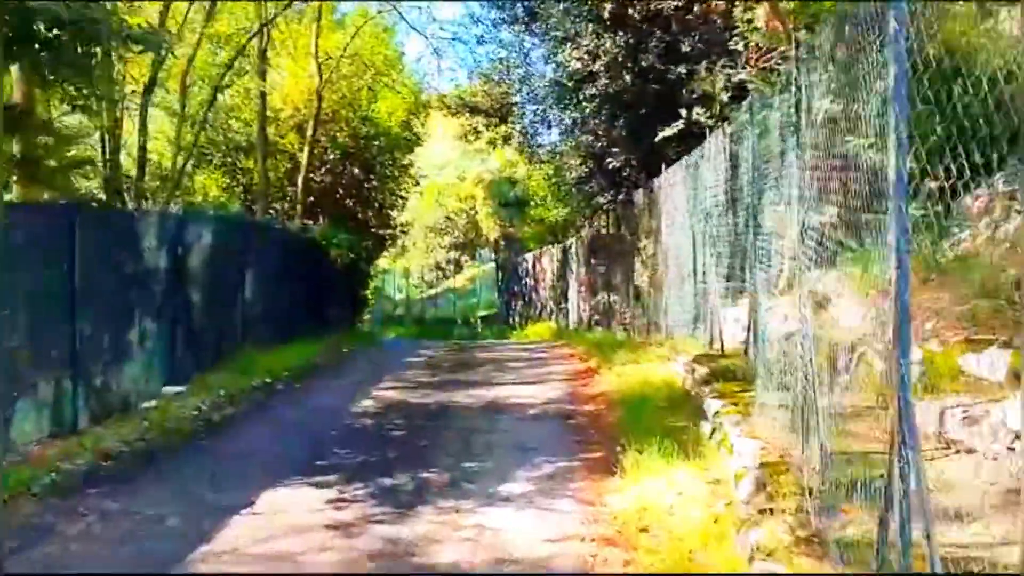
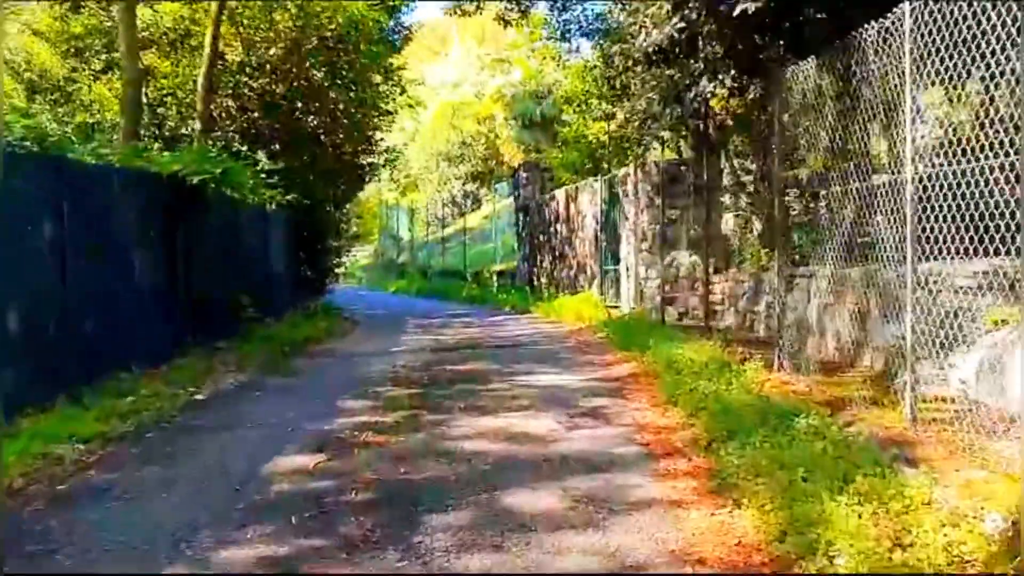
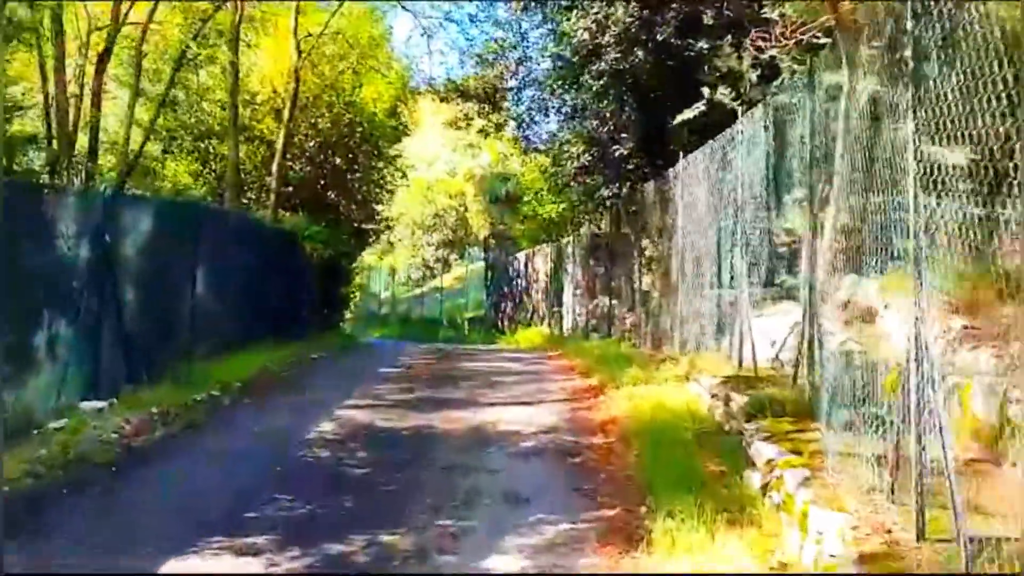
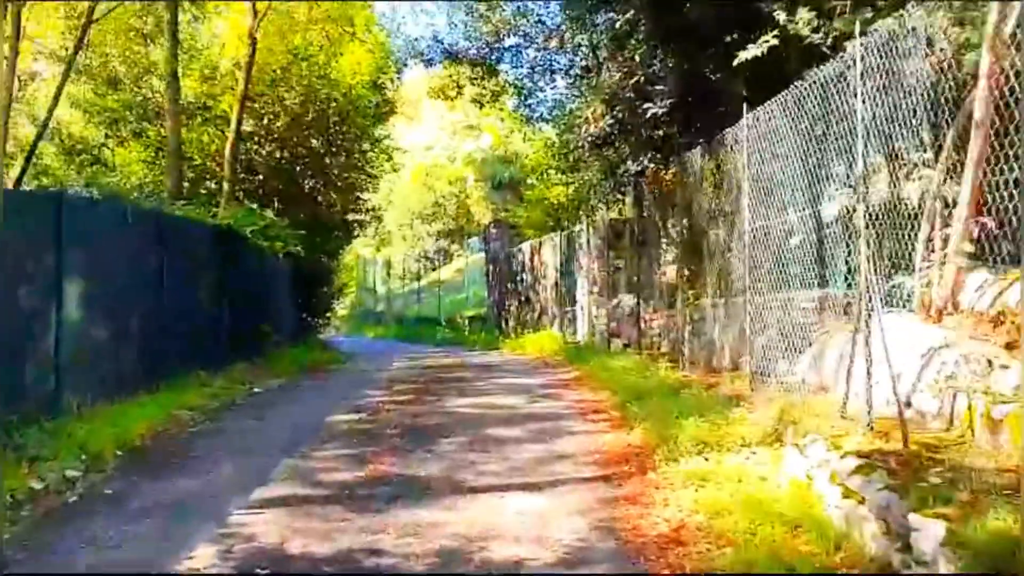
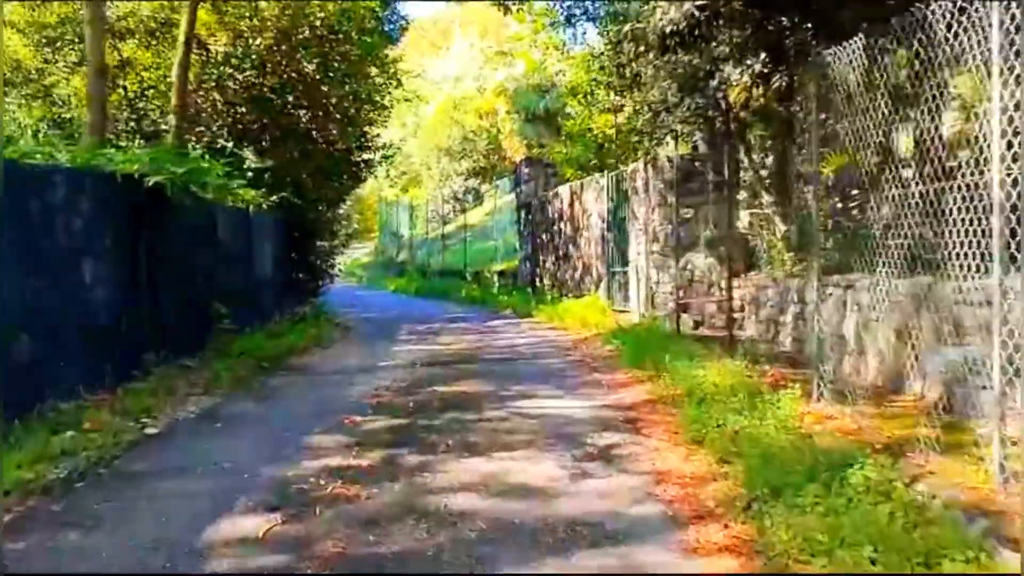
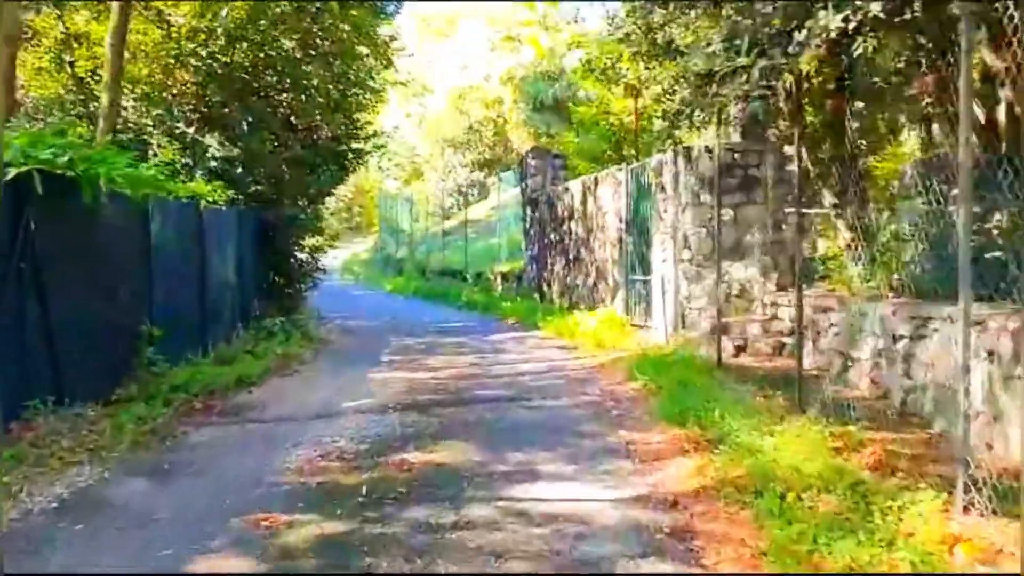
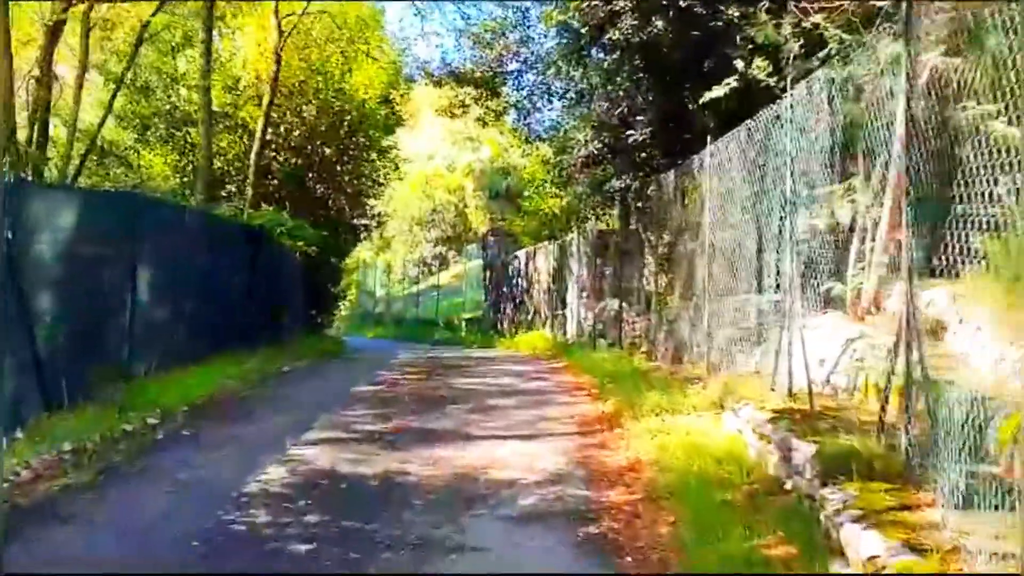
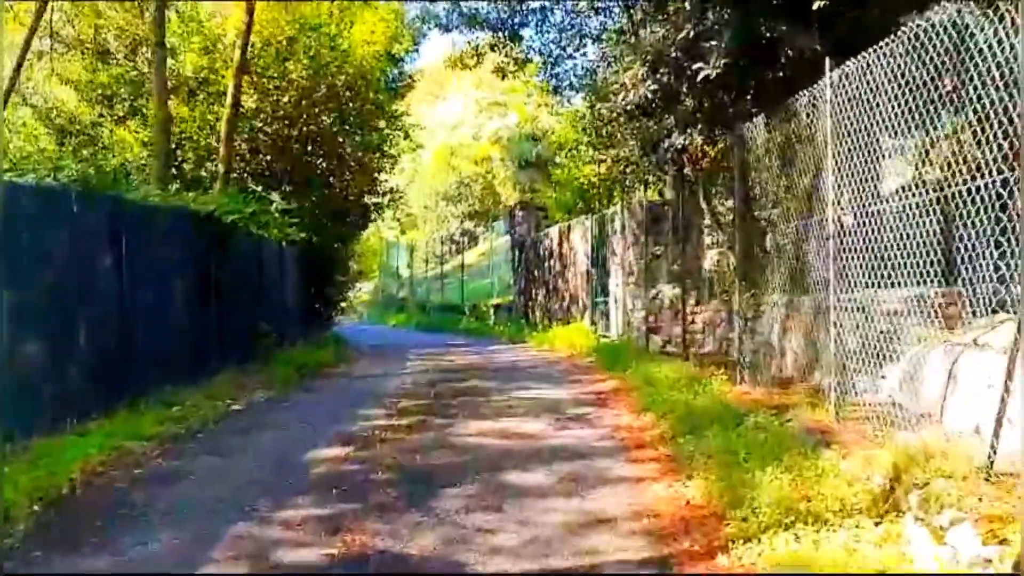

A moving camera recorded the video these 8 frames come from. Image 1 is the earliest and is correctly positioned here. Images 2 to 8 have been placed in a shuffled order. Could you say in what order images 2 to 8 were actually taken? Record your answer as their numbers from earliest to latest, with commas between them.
3, 7, 4, 8, 2, 5, 6
